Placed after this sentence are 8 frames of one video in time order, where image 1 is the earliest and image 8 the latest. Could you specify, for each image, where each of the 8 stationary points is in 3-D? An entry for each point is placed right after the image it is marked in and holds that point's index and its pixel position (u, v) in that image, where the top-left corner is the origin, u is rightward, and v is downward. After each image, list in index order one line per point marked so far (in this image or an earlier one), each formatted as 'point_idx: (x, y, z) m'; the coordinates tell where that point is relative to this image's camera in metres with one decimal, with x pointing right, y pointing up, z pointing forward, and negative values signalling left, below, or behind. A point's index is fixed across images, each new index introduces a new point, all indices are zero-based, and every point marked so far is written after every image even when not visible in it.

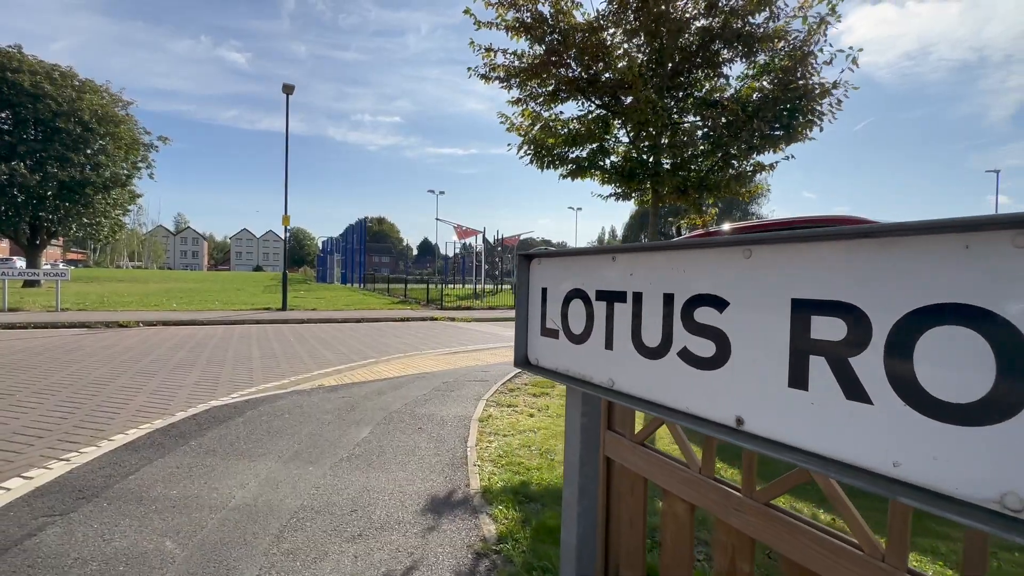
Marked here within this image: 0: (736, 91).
0: (+3.6, +3.1, +7.2) m
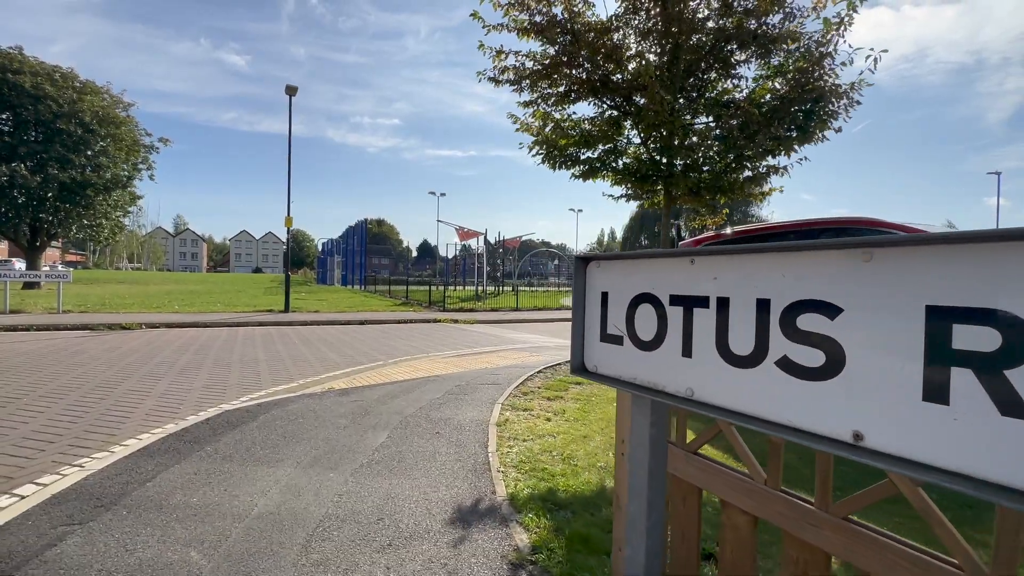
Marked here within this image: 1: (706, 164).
0: (+3.8, +3.1, +7.1) m
1: (+3.1, +2.0, +7.3) m
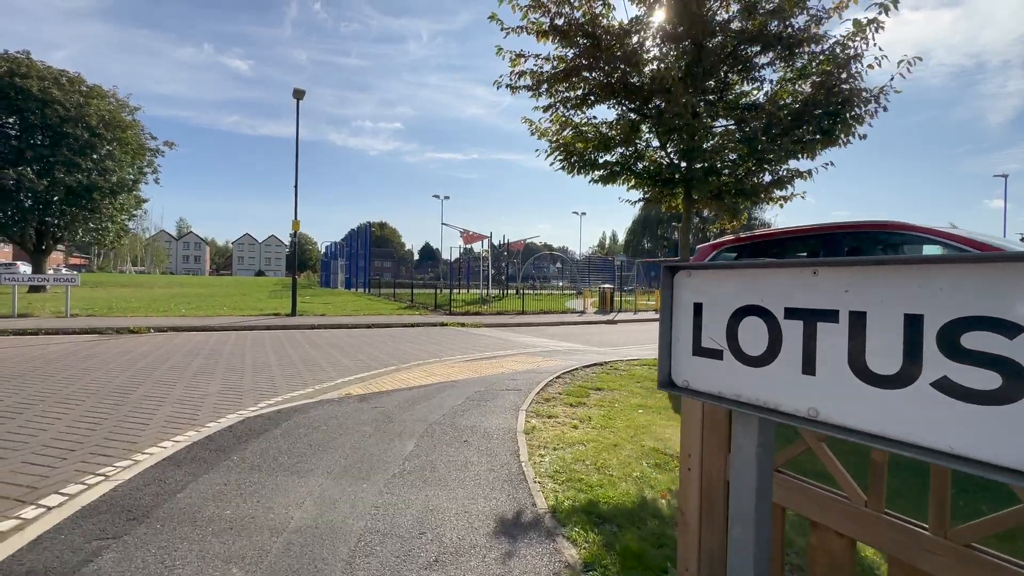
0: (+4.1, +3.0, +7.1) m
1: (+3.4, +1.9, +7.2) m
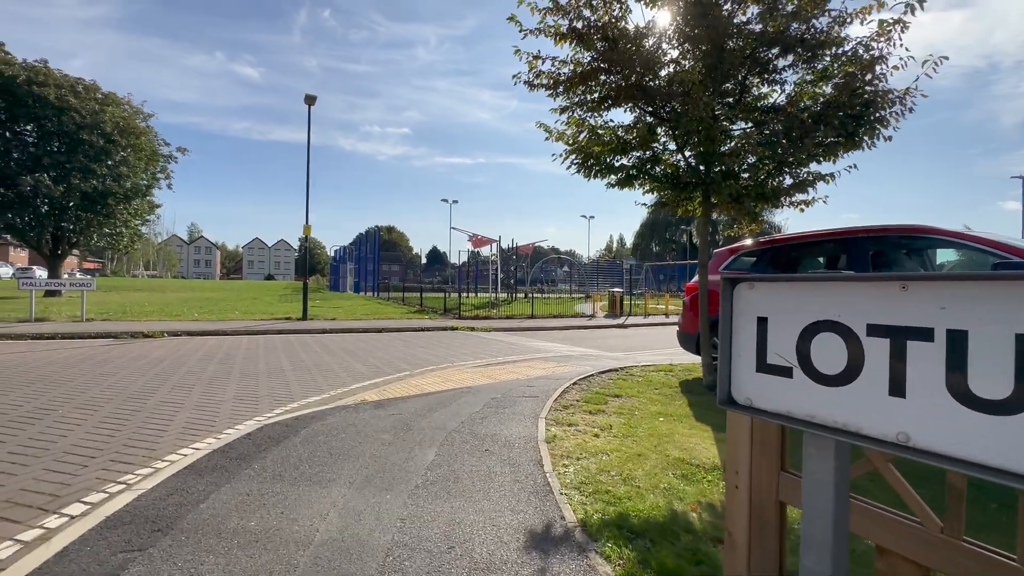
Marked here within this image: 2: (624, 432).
0: (+4.3, +3.0, +6.9) m
1: (+3.7, +1.9, +7.1) m
2: (+1.3, -1.7, +5.3) m
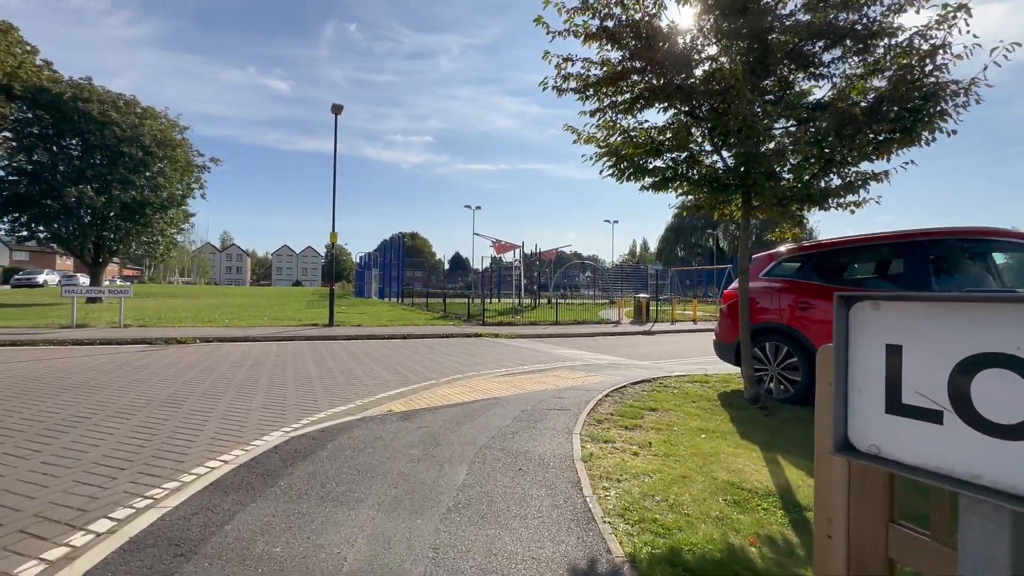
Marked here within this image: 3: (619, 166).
0: (+4.8, +2.8, +6.5) m
1: (+4.1, +1.7, +6.7) m
2: (+1.7, -1.8, +4.9) m
3: (+1.7, +1.9, +7.2) m
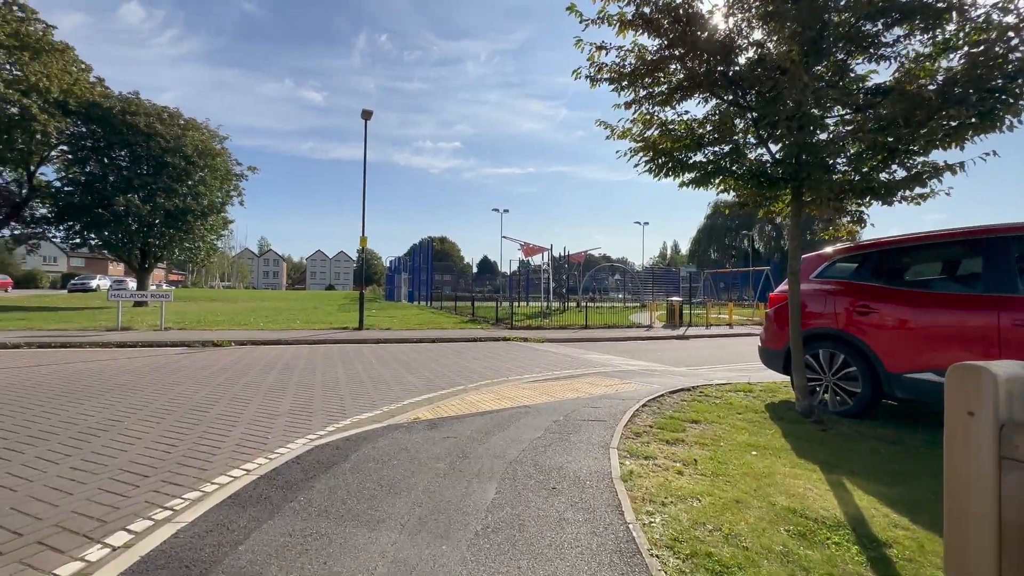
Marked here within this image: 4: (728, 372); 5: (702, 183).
0: (+5.2, +2.8, +5.9) m
1: (+4.5, +1.7, +6.2) m
2: (+2.0, -1.8, +4.5) m
3: (+2.2, +1.9, +6.8) m
4: (+5.8, -2.2, +12.0) m
5: (+2.9, +1.6, +6.8) m
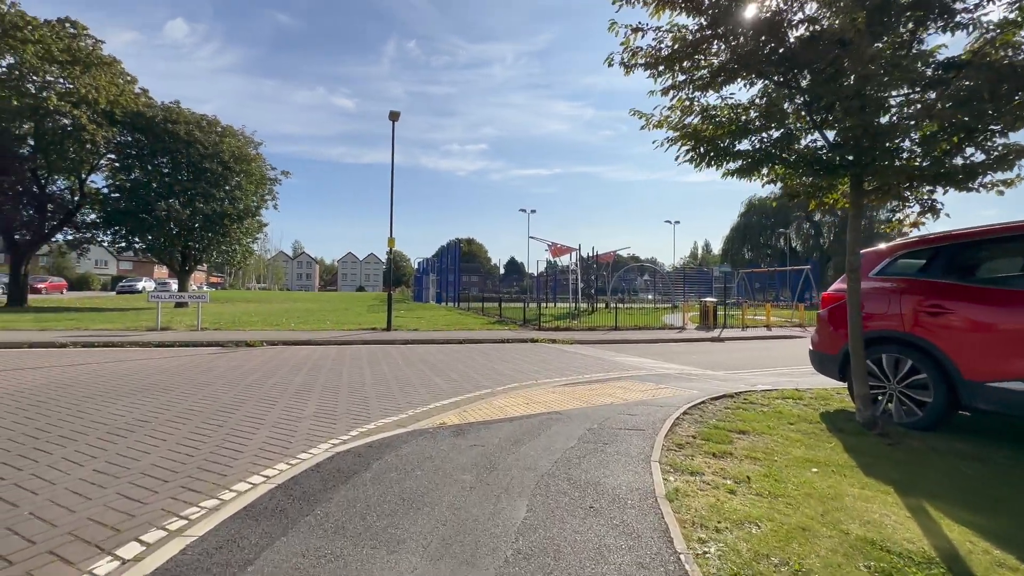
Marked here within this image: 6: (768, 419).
0: (+5.5, +2.8, +5.3) m
1: (+4.9, +1.7, +5.5) m
2: (+2.3, -1.8, +4.0) m
3: (+2.6, +1.9, +6.3) m
4: (+6.5, -2.2, +11.3) m
5: (+3.3, +1.6, +6.3) m
6: (+3.6, -1.8, +6.3) m
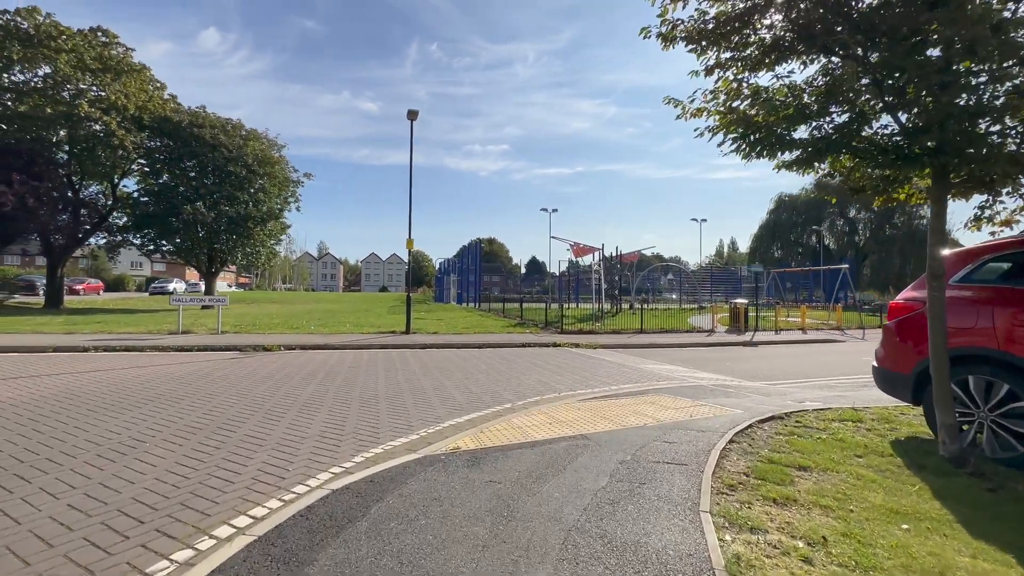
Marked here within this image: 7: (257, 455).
0: (+5.7, +2.7, +4.3) m
1: (+5.1, +1.6, +4.6) m
2: (+2.5, -1.9, +3.2) m
3: (+2.8, +1.8, +5.5) m
4: (+7.0, -2.3, +10.3) m
5: (+3.6, +1.5, +5.4) m
6: (+3.9, -2.0, +5.5) m
7: (-3.2, -2.1, +5.7) m
